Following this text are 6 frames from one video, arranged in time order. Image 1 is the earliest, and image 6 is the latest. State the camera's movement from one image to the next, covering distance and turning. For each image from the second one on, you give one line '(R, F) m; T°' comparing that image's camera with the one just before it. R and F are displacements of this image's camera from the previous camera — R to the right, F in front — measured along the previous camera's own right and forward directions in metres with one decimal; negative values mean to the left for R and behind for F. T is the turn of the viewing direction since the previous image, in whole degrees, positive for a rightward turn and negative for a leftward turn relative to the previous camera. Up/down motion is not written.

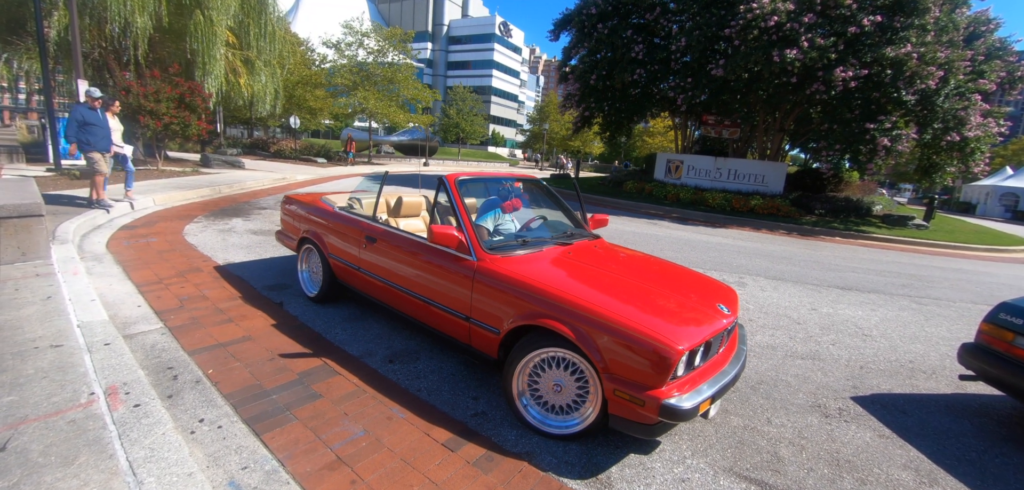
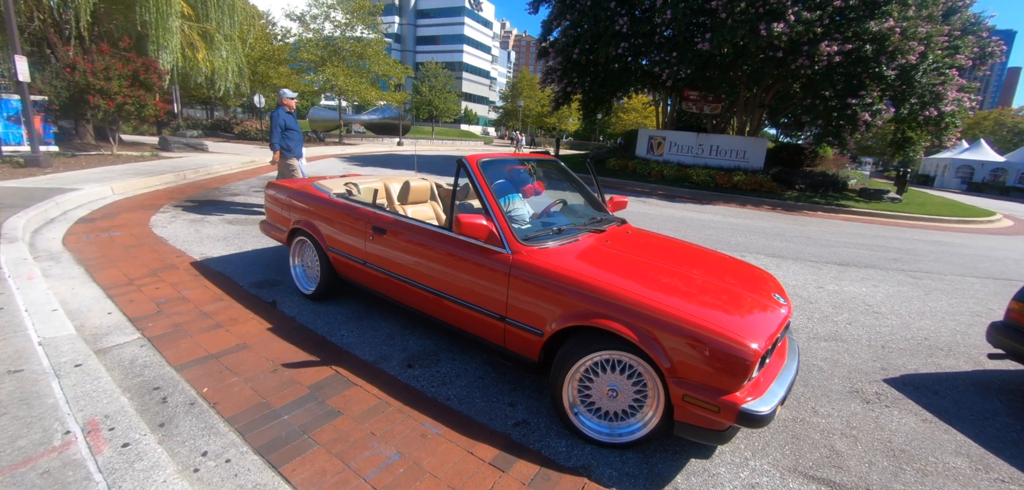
(-0.4, +0.3) m; +3°
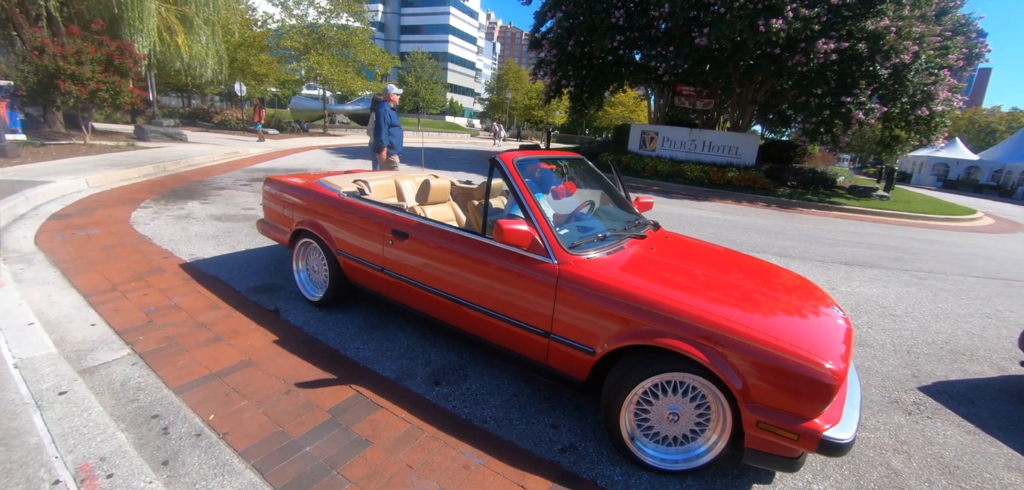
(-0.3, +0.2) m; +2°
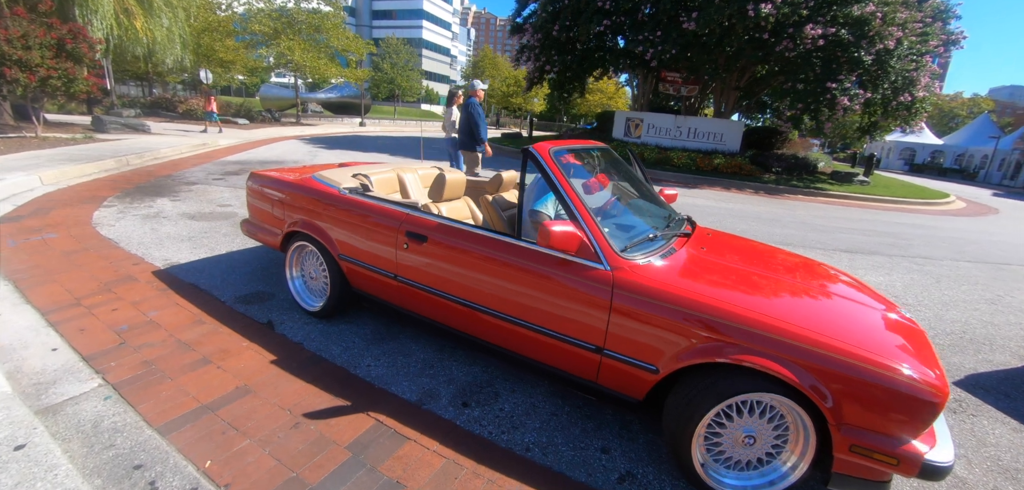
(-0.3, +0.3) m; +3°
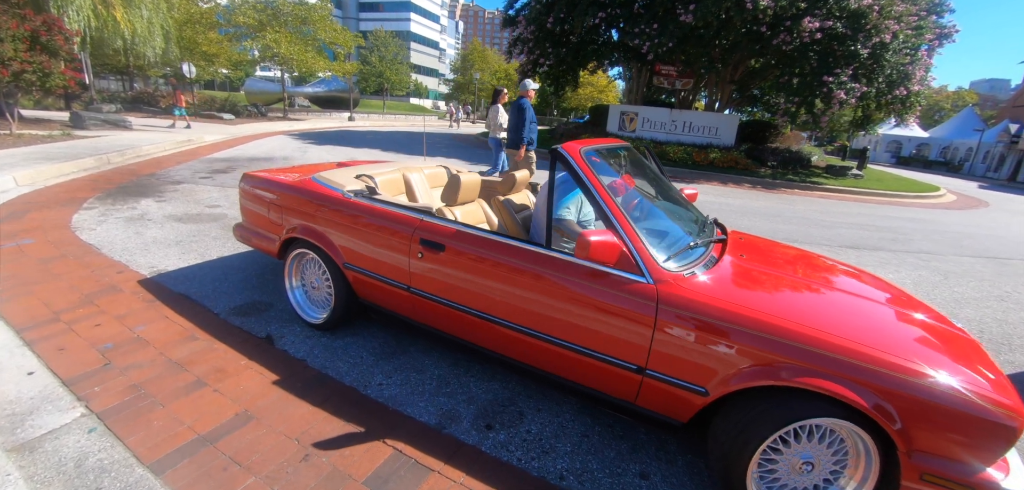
(-0.2, +0.2) m; +1°
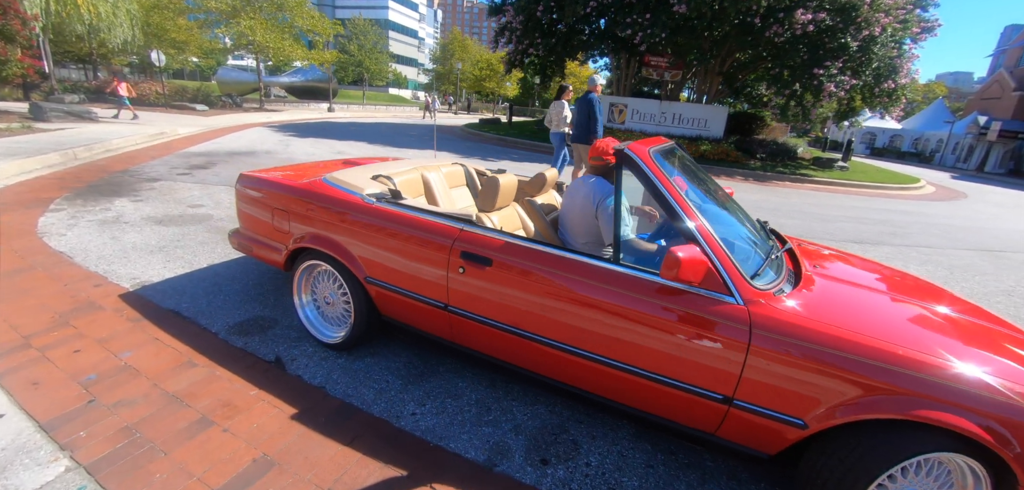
(-0.3, +0.3) m; +2°
